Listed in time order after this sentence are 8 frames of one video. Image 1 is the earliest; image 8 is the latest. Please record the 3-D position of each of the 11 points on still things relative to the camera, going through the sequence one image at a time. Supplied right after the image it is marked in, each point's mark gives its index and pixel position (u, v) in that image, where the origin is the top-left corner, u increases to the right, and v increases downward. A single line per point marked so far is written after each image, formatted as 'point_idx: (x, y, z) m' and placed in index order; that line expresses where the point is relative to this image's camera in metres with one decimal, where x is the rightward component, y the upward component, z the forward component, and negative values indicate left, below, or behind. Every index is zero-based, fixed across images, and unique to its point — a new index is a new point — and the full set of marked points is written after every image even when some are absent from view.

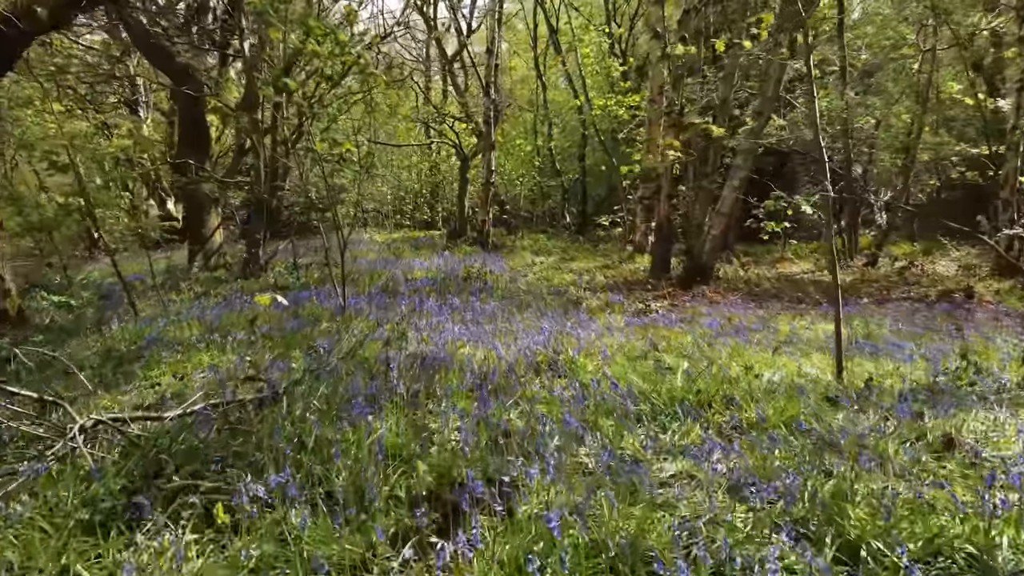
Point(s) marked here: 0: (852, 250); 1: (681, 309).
0: (+5.2, +0.6, +13.9) m
1: (+1.5, -0.2, +7.9) m
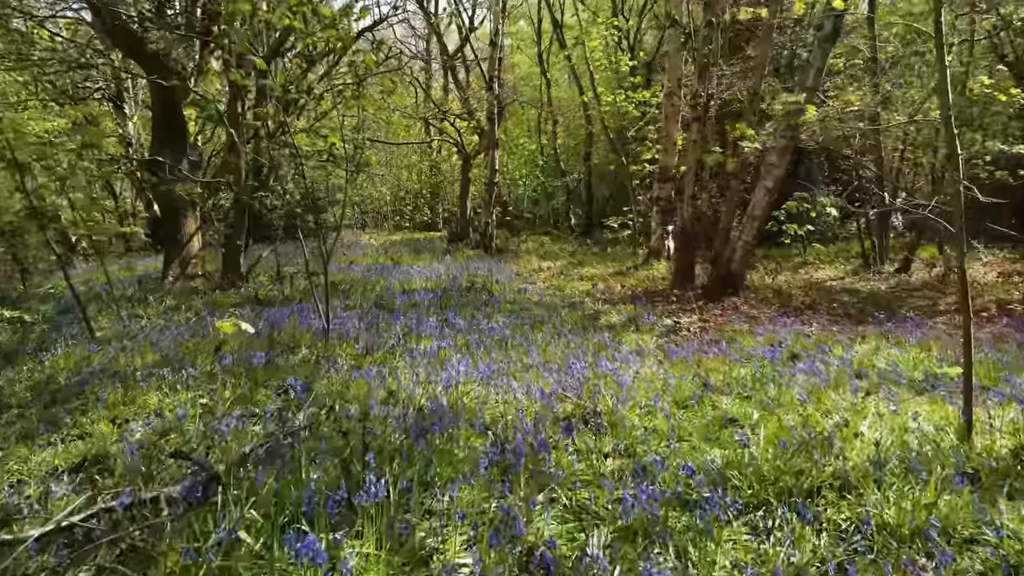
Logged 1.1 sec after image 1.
0: (+5.3, +0.5, +13.0) m
1: (+1.6, -0.3, +6.9) m
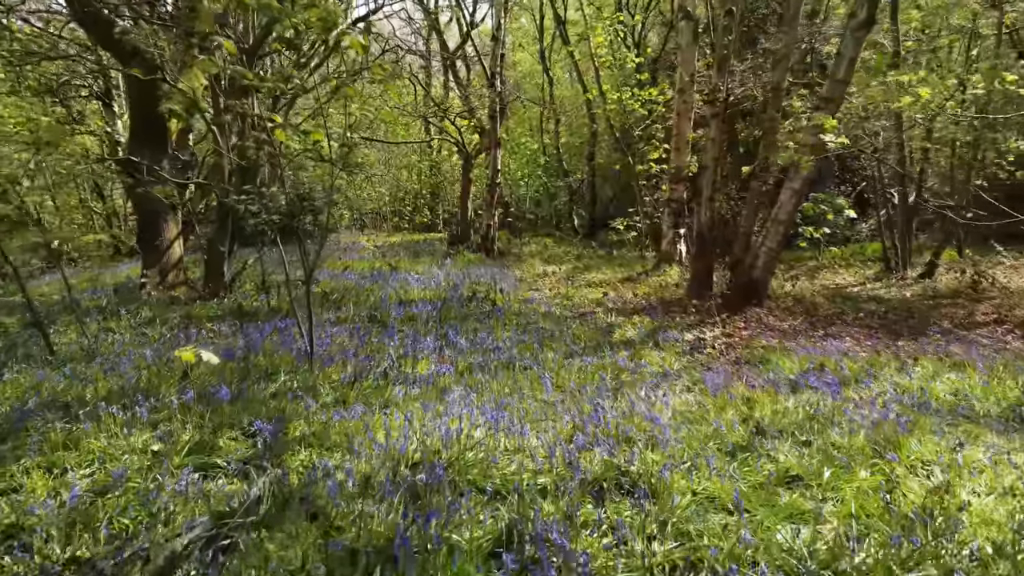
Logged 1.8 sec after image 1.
0: (+5.4, +0.4, +12.4) m
1: (+1.6, -0.4, +6.3) m
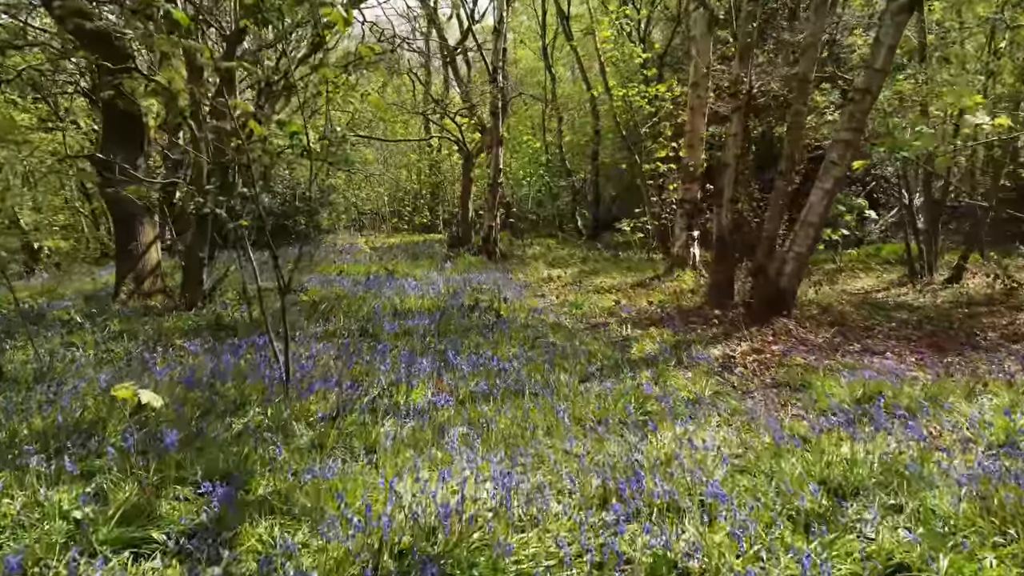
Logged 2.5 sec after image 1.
0: (+5.4, +0.3, +11.7) m
1: (+1.6, -0.5, +5.7) m
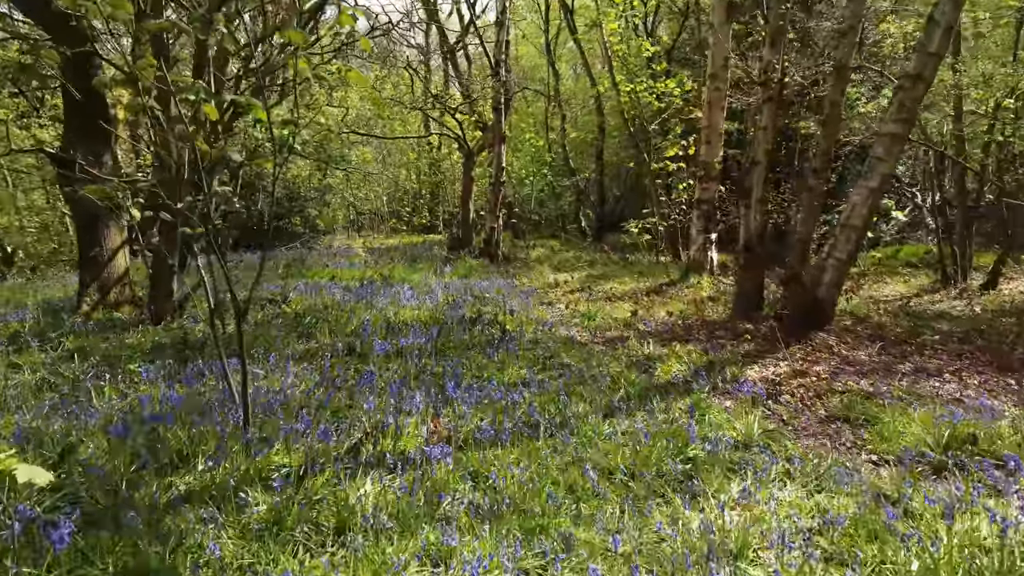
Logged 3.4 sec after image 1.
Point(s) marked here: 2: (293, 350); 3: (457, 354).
0: (+5.5, +0.2, +11.0) m
1: (+1.7, -0.5, +4.9) m
2: (-1.3, -0.4, +5.2) m
3: (-0.3, -0.4, +5.4) m
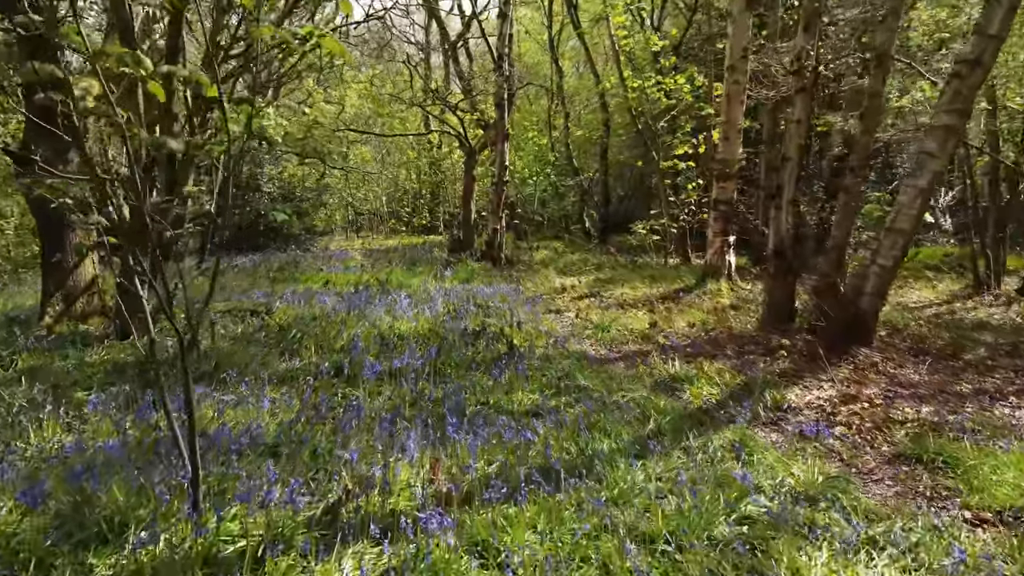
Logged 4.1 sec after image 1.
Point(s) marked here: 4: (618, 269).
0: (+5.5, +0.2, +10.3) m
1: (+1.7, -0.6, +4.3) m
2: (-1.2, -0.4, +4.6) m
3: (-0.3, -0.5, +4.7) m
4: (+1.6, +0.3, +13.2) m
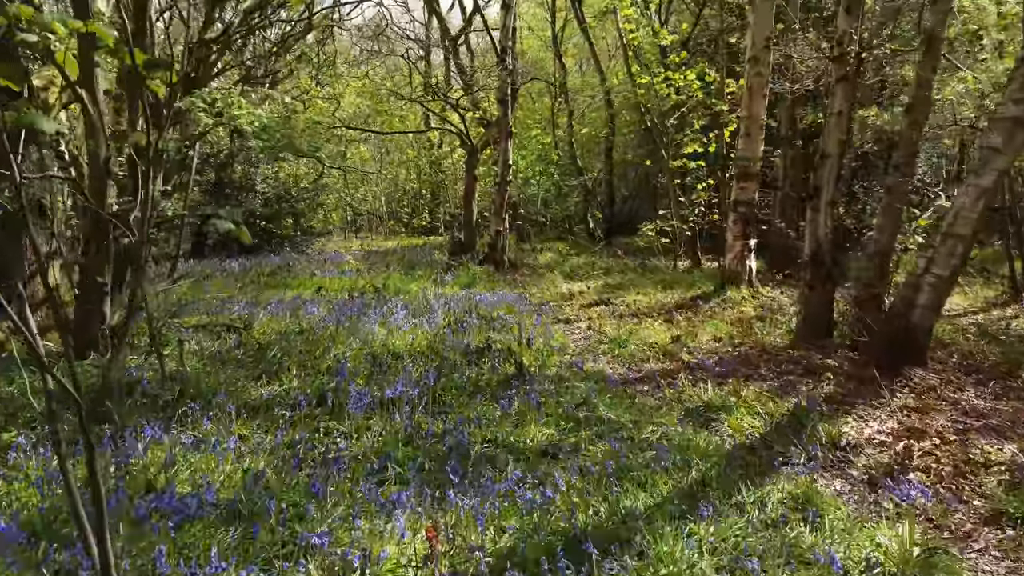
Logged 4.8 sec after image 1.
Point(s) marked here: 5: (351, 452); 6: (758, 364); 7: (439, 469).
0: (+5.6, +0.1, +9.7) m
1: (+1.8, -0.7, +3.6) m
2: (-1.2, -0.5, +4.0) m
3: (-0.2, -0.5, +4.1) m
4: (+1.6, +0.2, +12.6) m
5: (-0.6, -0.6, +3.4) m
6: (+1.5, -0.5, +5.5) m
7: (-0.3, -0.6, +3.2) m
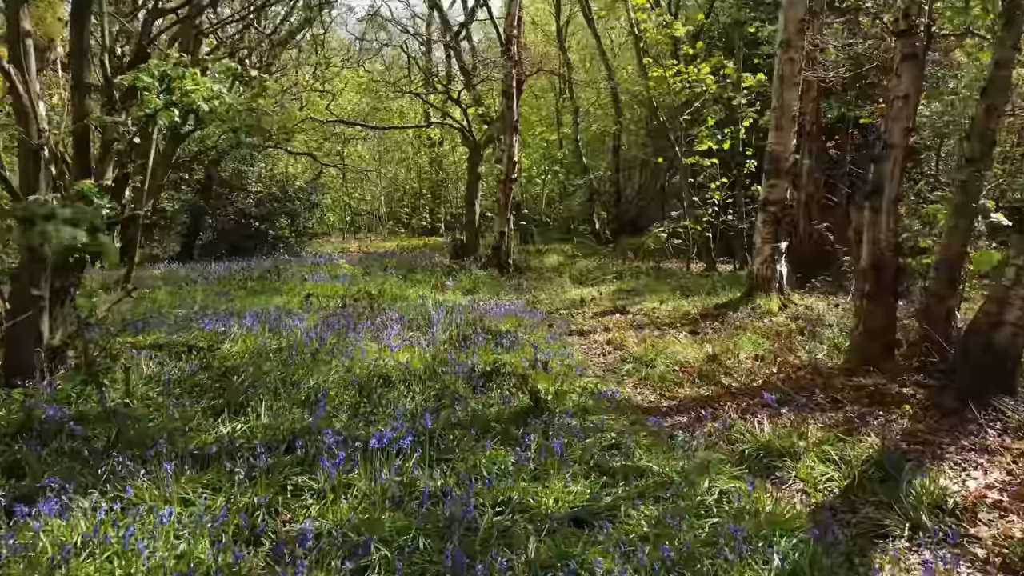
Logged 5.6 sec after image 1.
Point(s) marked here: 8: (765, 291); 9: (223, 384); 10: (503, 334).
0: (+5.6, 0.0, +8.9) m
1: (+1.9, -0.7, +2.8) m
2: (-1.1, -0.6, +3.2) m
3: (-0.2, -0.6, +3.3) m
4: (+1.7, +0.1, +11.8) m
5: (-0.5, -0.7, +2.6) m
6: (+1.6, -0.5, +4.7) m
7: (-0.2, -0.7, +2.4) m
8: (+2.4, 0.0, +8.7) m
9: (-1.3, -0.4, +4.1) m
10: (-0.1, -0.3, +5.9) m
